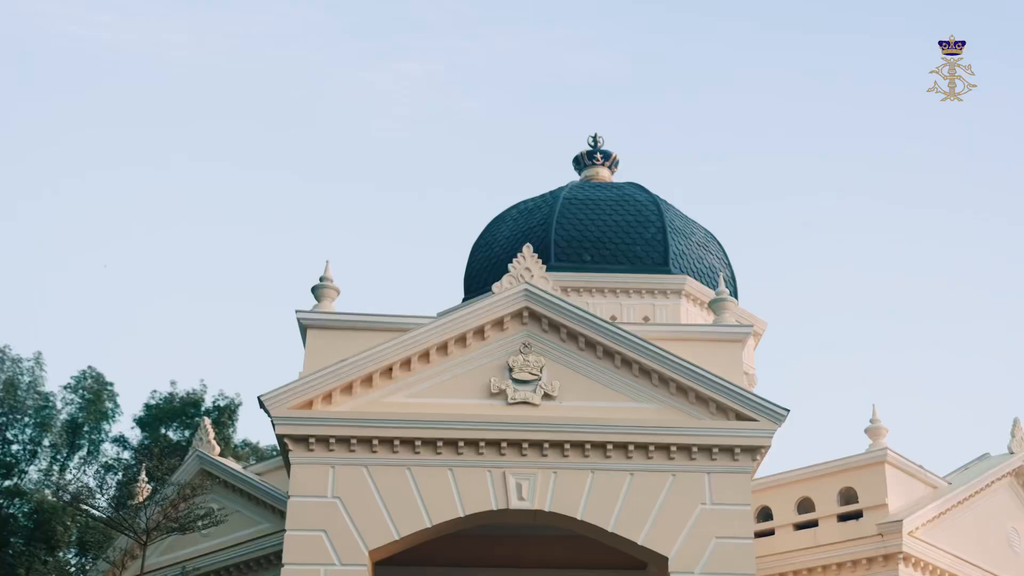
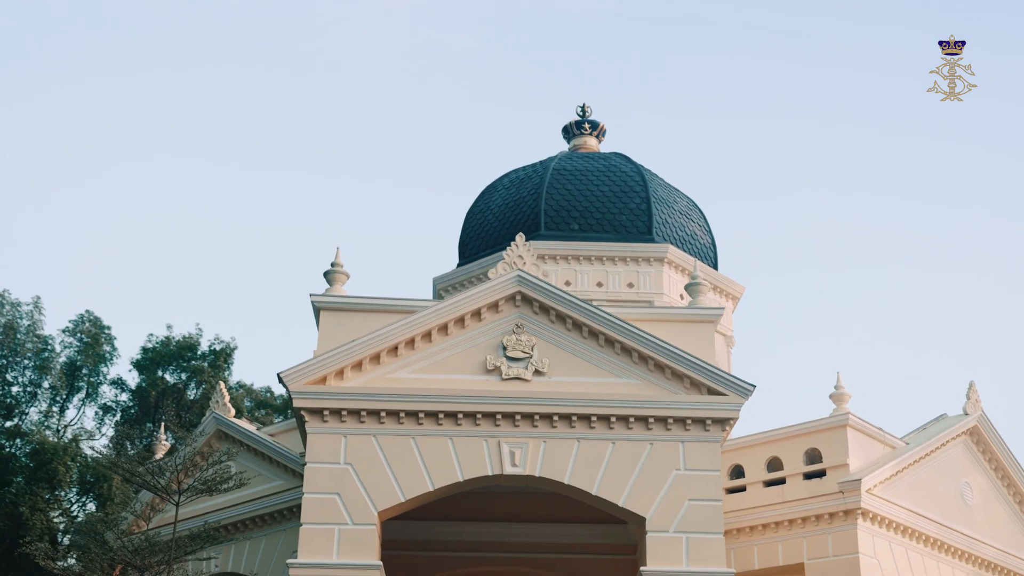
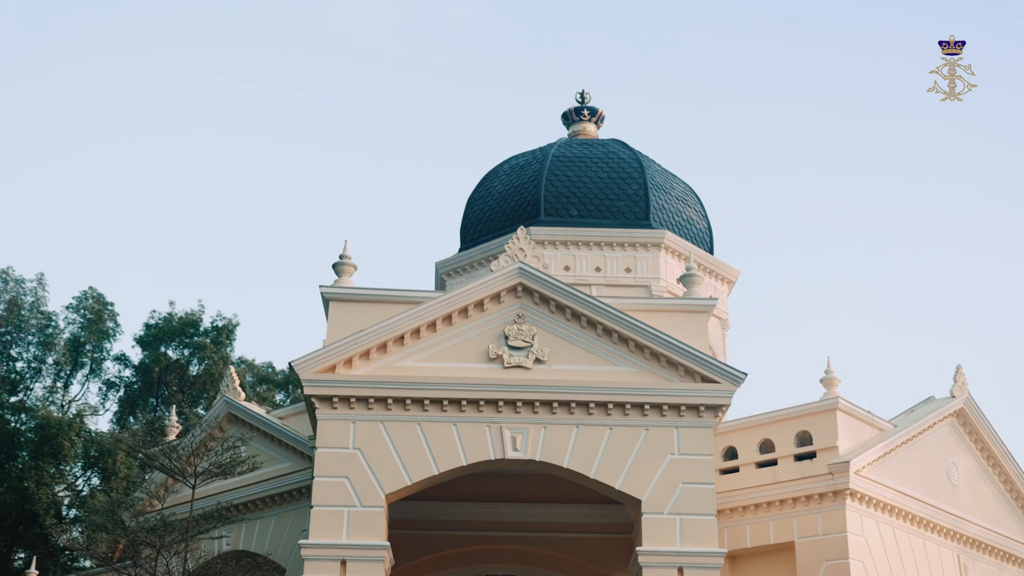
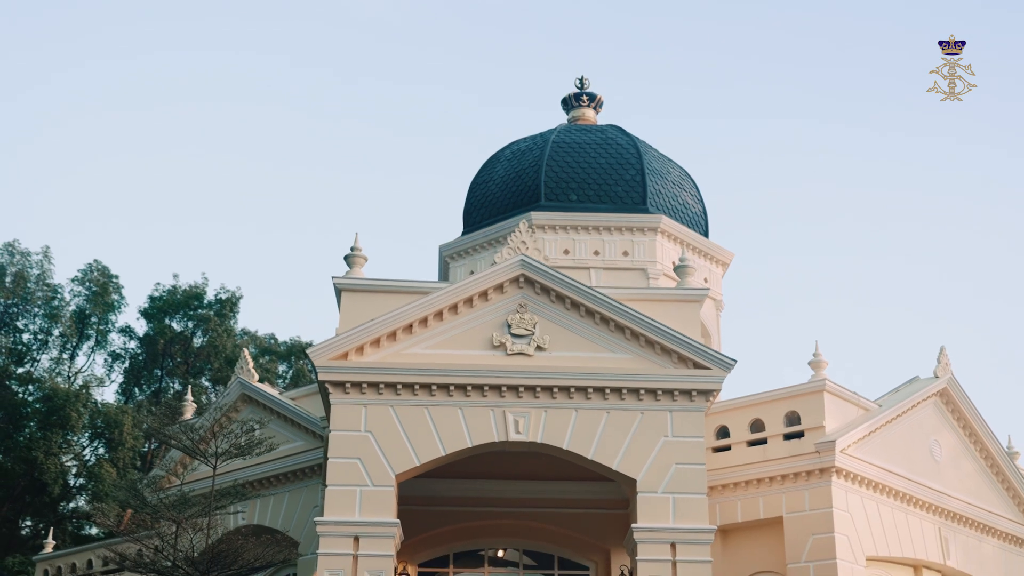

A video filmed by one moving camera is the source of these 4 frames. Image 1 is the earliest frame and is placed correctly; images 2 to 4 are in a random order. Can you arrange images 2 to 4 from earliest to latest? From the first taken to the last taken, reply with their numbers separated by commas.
2, 3, 4
